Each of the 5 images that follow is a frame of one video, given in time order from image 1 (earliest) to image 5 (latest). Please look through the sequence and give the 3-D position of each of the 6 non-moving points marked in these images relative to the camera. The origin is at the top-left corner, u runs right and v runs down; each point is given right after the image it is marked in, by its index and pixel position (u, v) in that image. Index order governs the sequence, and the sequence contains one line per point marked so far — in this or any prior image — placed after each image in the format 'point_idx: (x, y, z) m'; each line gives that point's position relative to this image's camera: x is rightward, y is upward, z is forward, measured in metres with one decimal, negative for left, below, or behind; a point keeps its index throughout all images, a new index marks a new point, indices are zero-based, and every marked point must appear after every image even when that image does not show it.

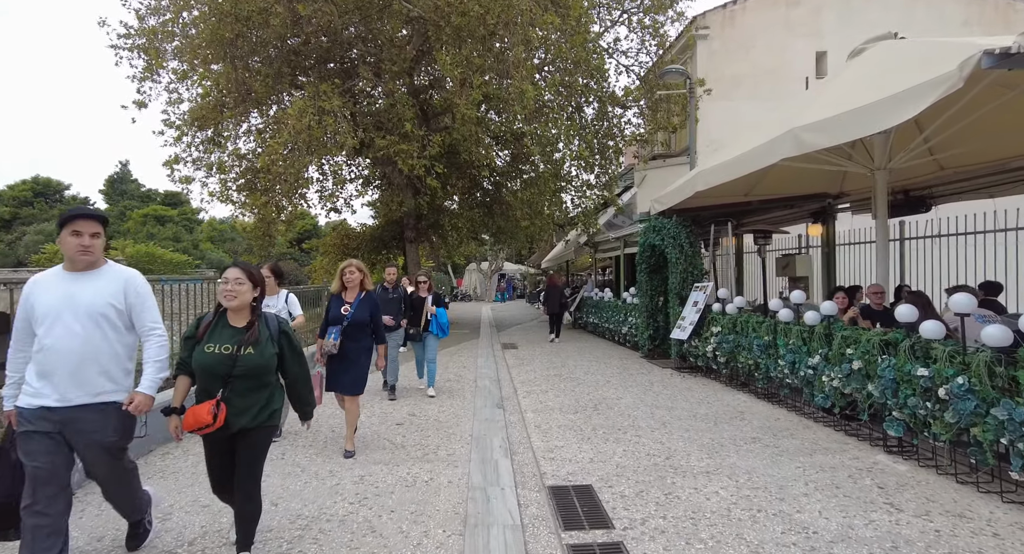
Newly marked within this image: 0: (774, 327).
0: (+2.9, -0.6, +5.8) m
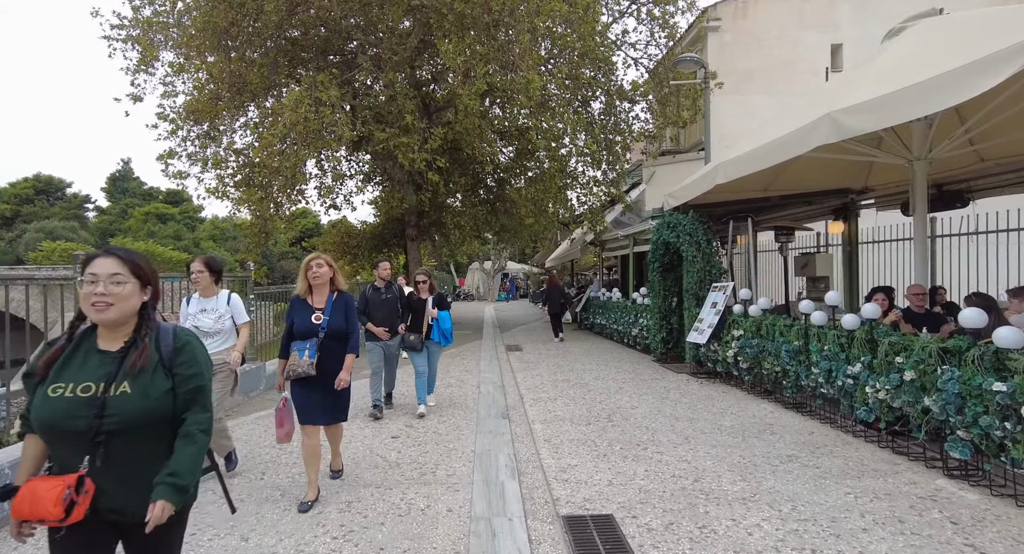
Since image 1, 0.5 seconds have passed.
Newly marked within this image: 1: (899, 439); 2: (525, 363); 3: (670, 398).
0: (+3.0, -0.6, +5.3) m
1: (+3.1, -1.3, +4.2) m
2: (+0.2, -1.6, +9.5) m
3: (+2.0, -1.5, +6.3) m
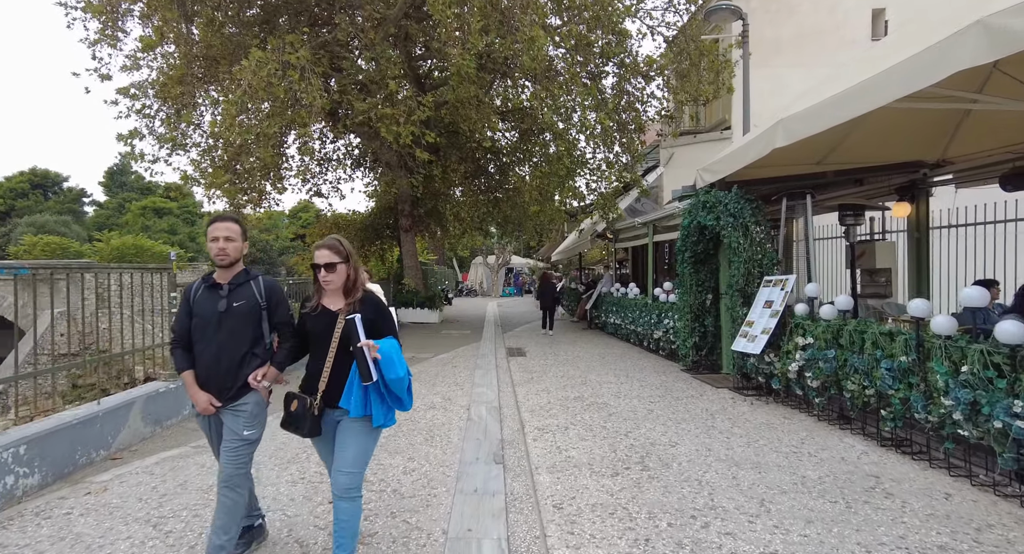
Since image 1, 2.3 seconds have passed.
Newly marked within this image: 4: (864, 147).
0: (+3.0, -0.5, +3.7) m
1: (+3.1, -1.2, +2.6) m
2: (+0.3, -1.5, +8.0) m
3: (+1.9, -1.4, +4.8) m
4: (+4.5, +1.7, +6.6) m
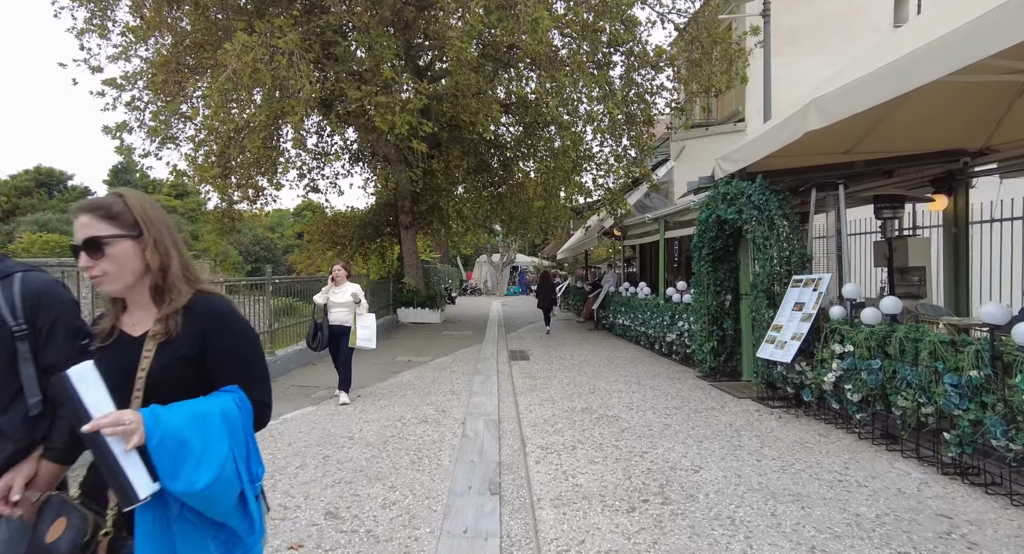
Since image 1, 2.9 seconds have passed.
0: (+3.0, -0.5, +3.1) m
1: (+3.1, -1.2, +2.0) m
2: (+0.3, -1.5, +7.4) m
3: (+1.9, -1.4, +4.2) m
4: (+4.6, +1.7, +6.0) m
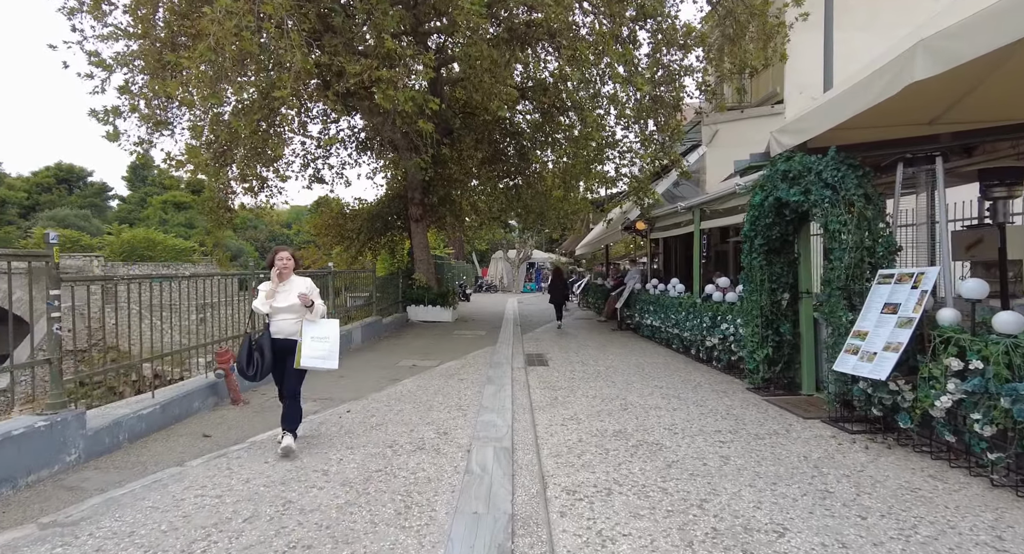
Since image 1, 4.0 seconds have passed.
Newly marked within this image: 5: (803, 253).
0: (+3.0, -0.4, +2.1) m
1: (+3.1, -1.2, +0.9) m
2: (+0.5, -1.4, +6.4) m
3: (+2.0, -1.4, +3.2) m
4: (+4.7, +1.7, +4.8) m
5: (+3.3, +0.3, +5.8) m
